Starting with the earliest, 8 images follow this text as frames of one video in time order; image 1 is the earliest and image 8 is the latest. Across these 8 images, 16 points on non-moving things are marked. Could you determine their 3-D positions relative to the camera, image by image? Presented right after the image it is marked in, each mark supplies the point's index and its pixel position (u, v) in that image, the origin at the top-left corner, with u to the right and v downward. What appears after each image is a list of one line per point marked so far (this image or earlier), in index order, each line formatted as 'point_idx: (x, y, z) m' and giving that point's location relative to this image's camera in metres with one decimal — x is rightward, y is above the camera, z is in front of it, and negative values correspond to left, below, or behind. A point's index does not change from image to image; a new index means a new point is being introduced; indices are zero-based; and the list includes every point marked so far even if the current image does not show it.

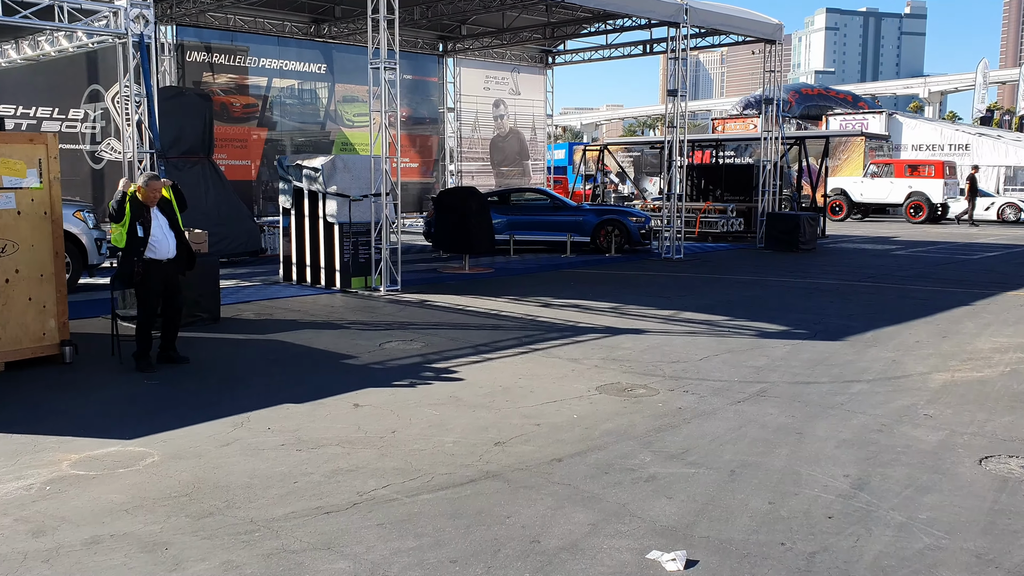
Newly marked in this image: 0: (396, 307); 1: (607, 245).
0: (-1.4, -0.2, +11.5) m
1: (+1.9, +0.8, +19.0) m
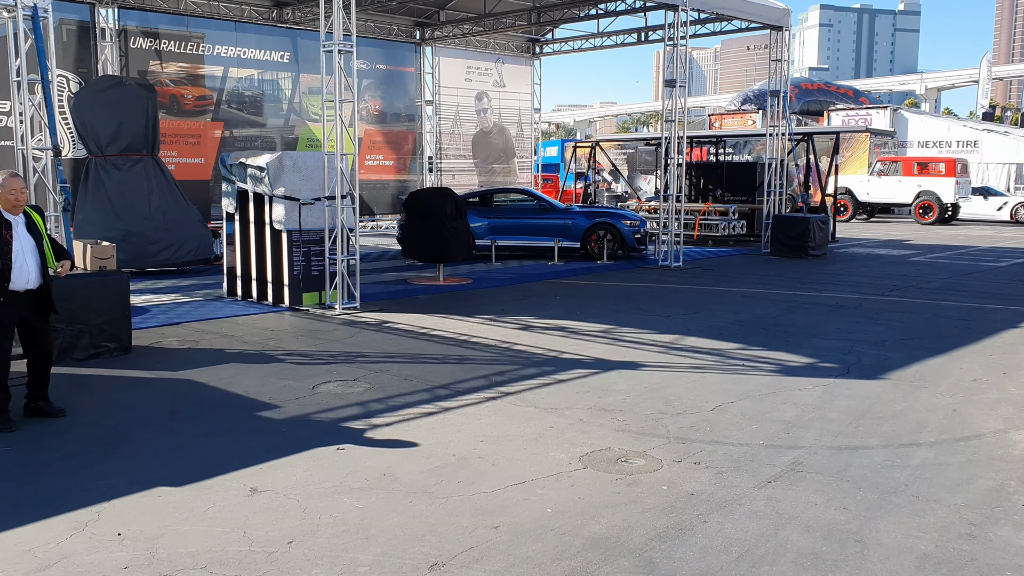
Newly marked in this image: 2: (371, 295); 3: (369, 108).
0: (-1.7, -0.4, +9.8) m
1: (+1.5, +0.7, +17.3) m
2: (-1.9, -0.1, +12.4) m
3: (-3.0, +3.8, +19.9) m
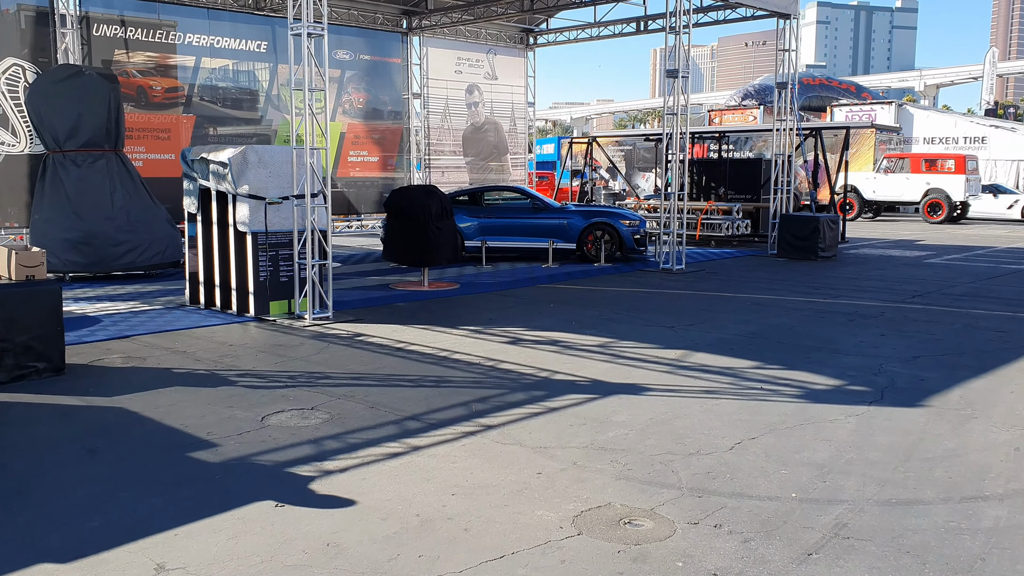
0: (-1.8, -0.5, +8.8) m
1: (+1.4, +0.6, +16.3) m
2: (-2.0, -0.2, +11.4) m
3: (-3.2, +3.7, +18.9) m
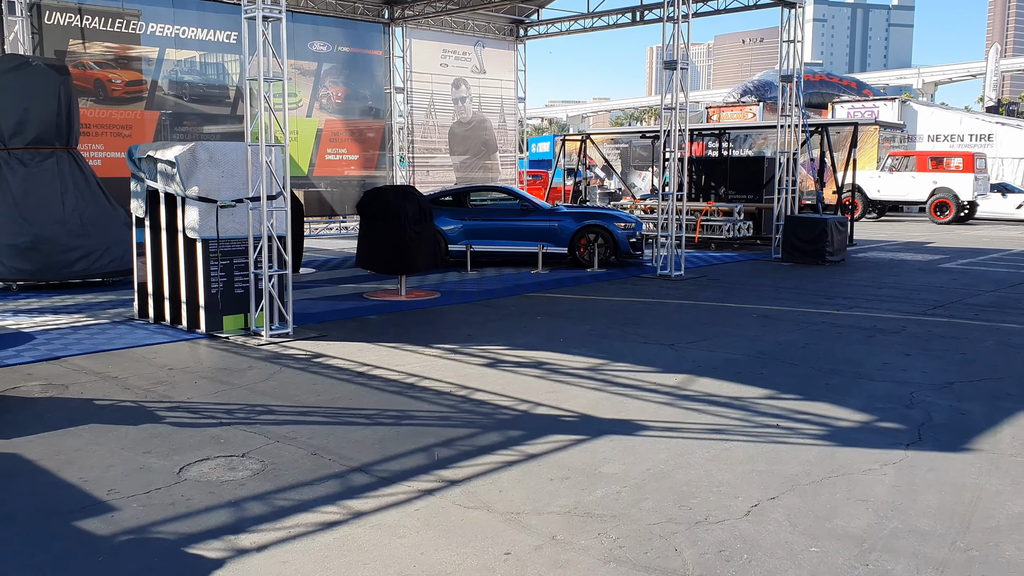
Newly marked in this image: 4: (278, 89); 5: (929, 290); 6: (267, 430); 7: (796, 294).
0: (-2.0, -0.7, +7.7) m
1: (+1.2, +0.5, +15.2) m
2: (-2.2, -0.3, +10.3) m
3: (-3.4, +3.6, +17.8) m
4: (-4.3, +3.6, +17.1) m
5: (+5.4, 0.0, +12.5) m
6: (-1.5, -0.9, +5.9) m
7: (+3.5, -0.1, +12.0) m
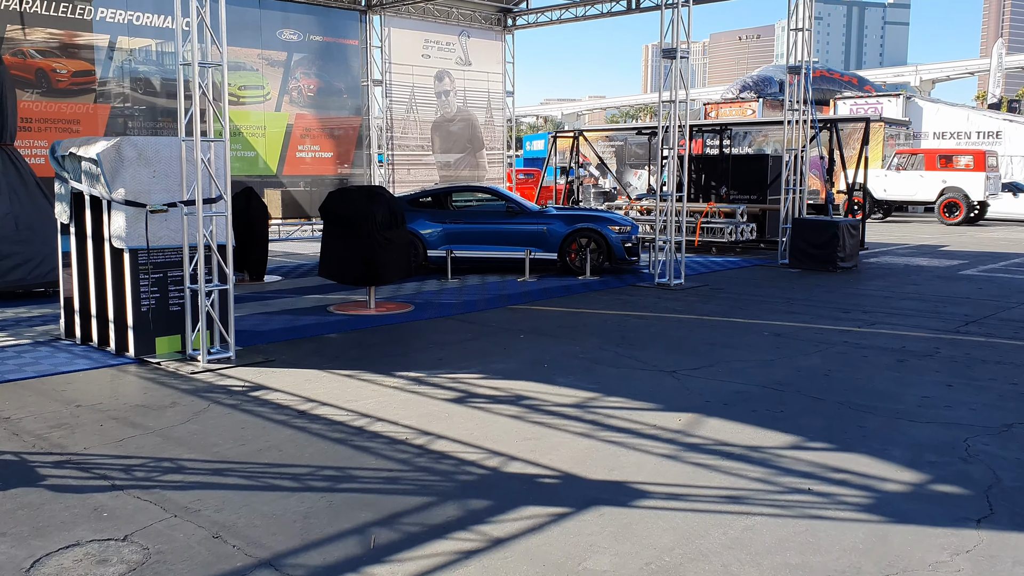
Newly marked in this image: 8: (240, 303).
0: (-2.1, -0.8, +6.5) m
1: (+1.0, +0.3, +14.0) m
2: (-2.4, -0.5, +9.1) m
3: (-3.6, +3.5, +16.6) m
4: (-4.6, +3.5, +15.8) m
5: (+5.2, -0.2, +11.3) m
6: (-1.7, -1.0, +4.7) m
7: (+3.3, -0.2, +10.8) m
8: (-3.2, -0.2, +11.3) m
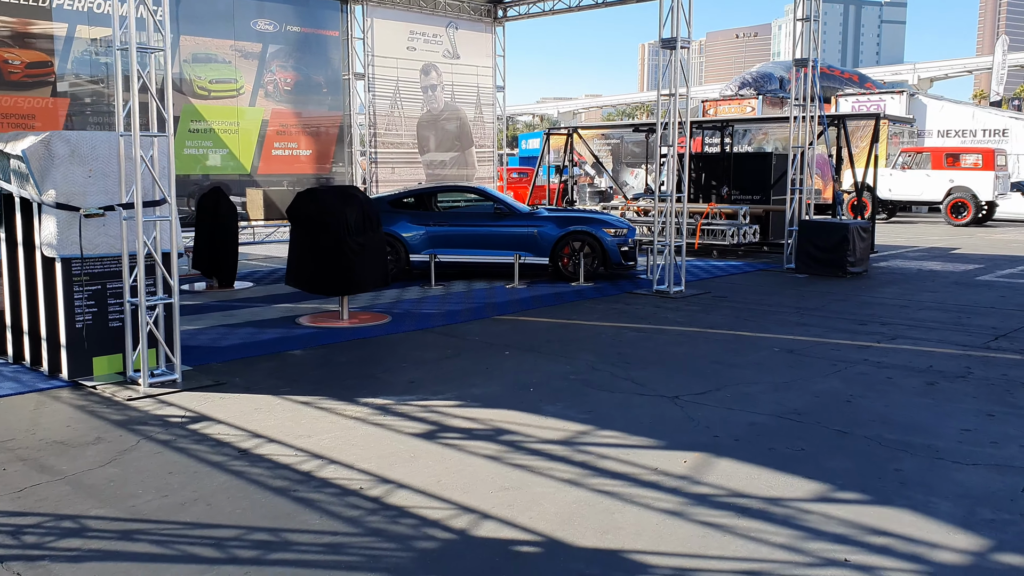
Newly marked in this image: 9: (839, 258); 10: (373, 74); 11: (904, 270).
0: (-2.3, -0.9, +5.6) m
1: (+0.8, +0.3, +13.1) m
2: (-2.5, -0.6, +8.2) m
3: (-3.8, +3.4, +15.7) m
4: (-4.7, +3.4, +14.9) m
5: (+5.1, -0.3, +10.4) m
6: (-1.8, -1.1, +3.8) m
7: (+3.2, -0.3, +9.9) m
8: (-3.4, -0.3, +10.4) m
9: (+4.6, +0.4, +13.5) m
10: (-2.4, +3.7, +16.7) m
11: (+5.9, +0.3, +14.4) m
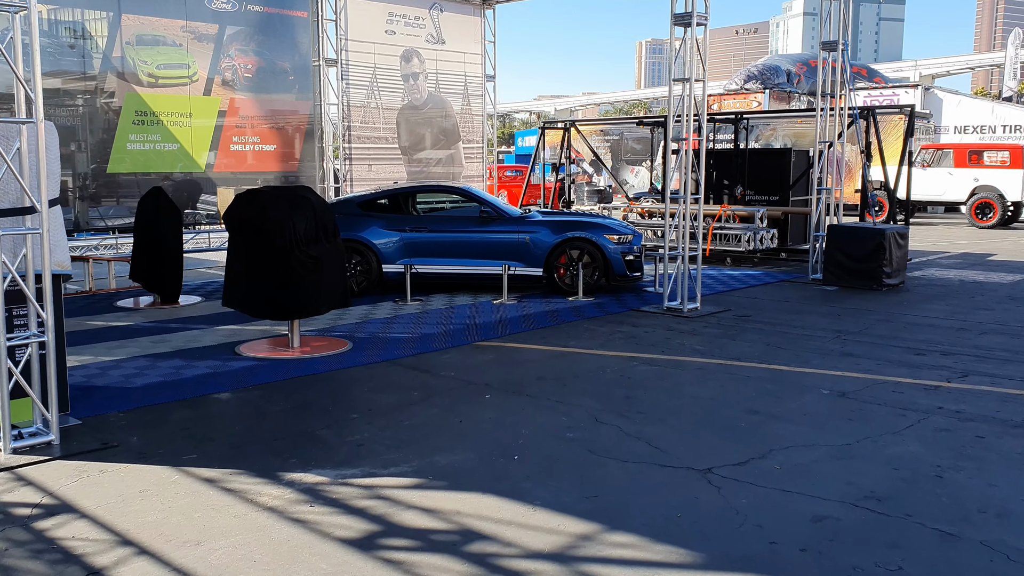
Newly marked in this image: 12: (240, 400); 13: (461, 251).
0: (-2.4, -1.1, +3.9) m
1: (+0.7, +0.1, +11.4) m
2: (-2.6, -0.7, +6.5) m
3: (-3.9, +3.2, +14.0) m
4: (-4.9, +3.2, +13.2) m
5: (+4.9, -0.4, +8.7) m
6: (-1.9, -1.3, +2.1) m
7: (+3.1, -0.5, +8.2) m
8: (-3.5, -0.5, +8.8) m
9: (+4.5, +0.3, +11.9) m
10: (-2.5, +3.5, +15.0) m
11: (+5.8, +0.1, +12.8) m
12: (-1.9, -0.8, +6.6) m
13: (-0.6, +0.4, +11.2) m
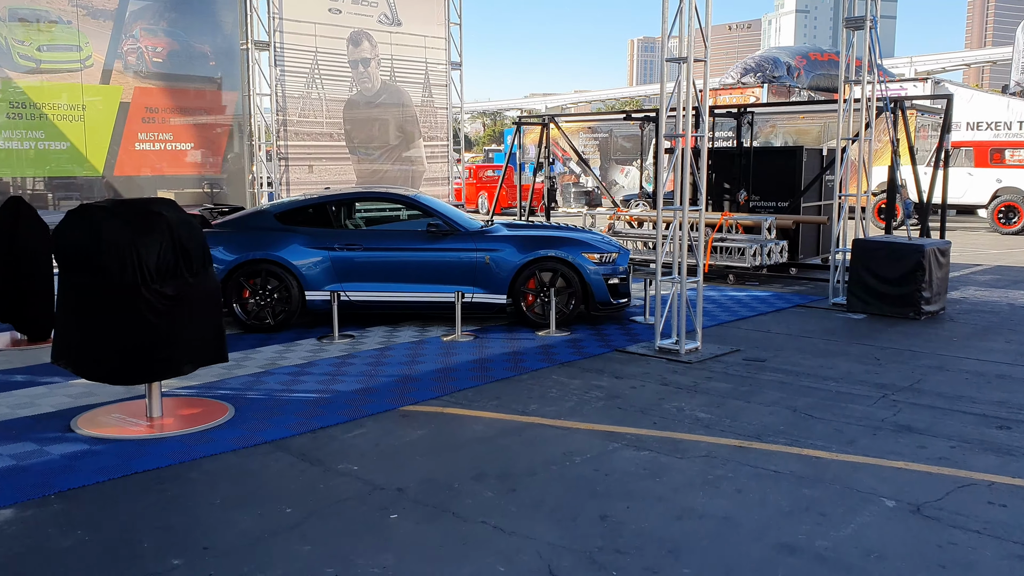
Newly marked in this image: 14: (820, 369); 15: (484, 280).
0: (-2.7, -1.4, +1.8) m
1: (+0.3, -0.2, +9.3) m
2: (-3.0, -1.1, +4.4) m
3: (-4.4, +2.9, +11.8) m
4: (-5.3, +2.9, +11.0) m
5: (+4.5, -0.7, +6.6) m
6: (-2.3, -1.6, 0.0) m
7: (+2.7, -0.8, +6.1) m
8: (-3.9, -0.8, +6.6) m
9: (+4.1, 0.0, +9.8) m
10: (-3.0, +3.2, +12.9) m
11: (+5.3, -0.2, +10.7) m
12: (-2.2, -1.1, +4.4) m
13: (-1.0, +0.1, +9.1) m
14: (+2.4, -0.6, +7.4) m
15: (-0.3, +0.1, +9.1) m
